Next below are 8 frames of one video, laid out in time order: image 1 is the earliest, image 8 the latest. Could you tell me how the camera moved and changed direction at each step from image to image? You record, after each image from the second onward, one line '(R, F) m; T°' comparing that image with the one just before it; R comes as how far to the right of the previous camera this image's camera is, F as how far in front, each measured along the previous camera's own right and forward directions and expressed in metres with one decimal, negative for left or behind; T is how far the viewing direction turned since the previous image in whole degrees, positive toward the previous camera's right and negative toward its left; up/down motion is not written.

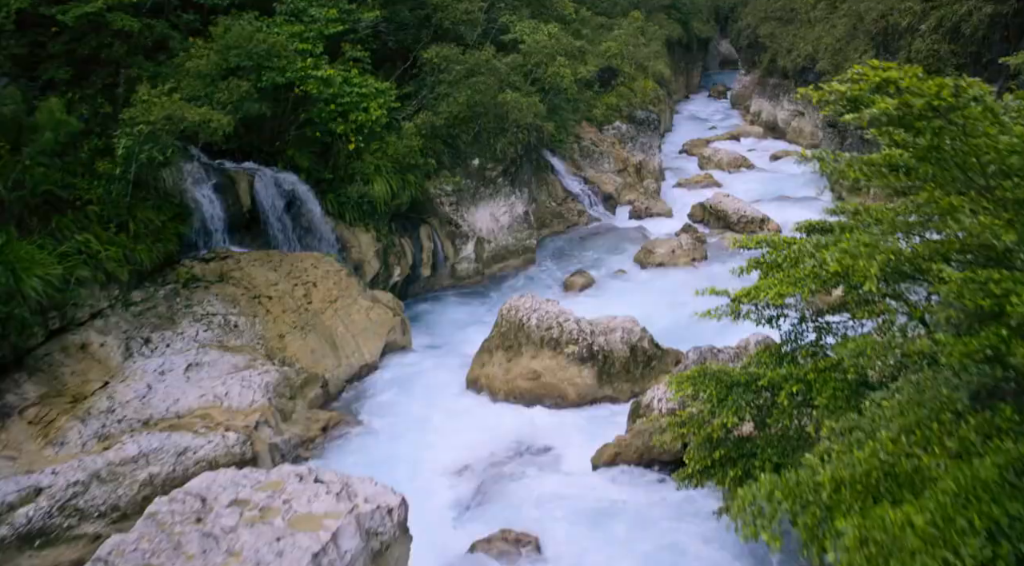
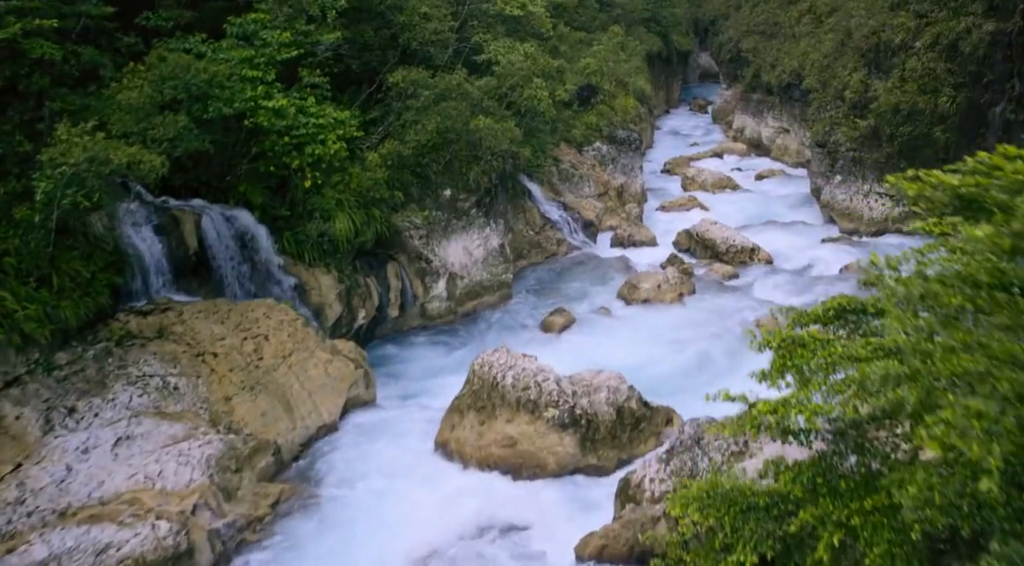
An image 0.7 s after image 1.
(+0.1, +1.2) m; +1°
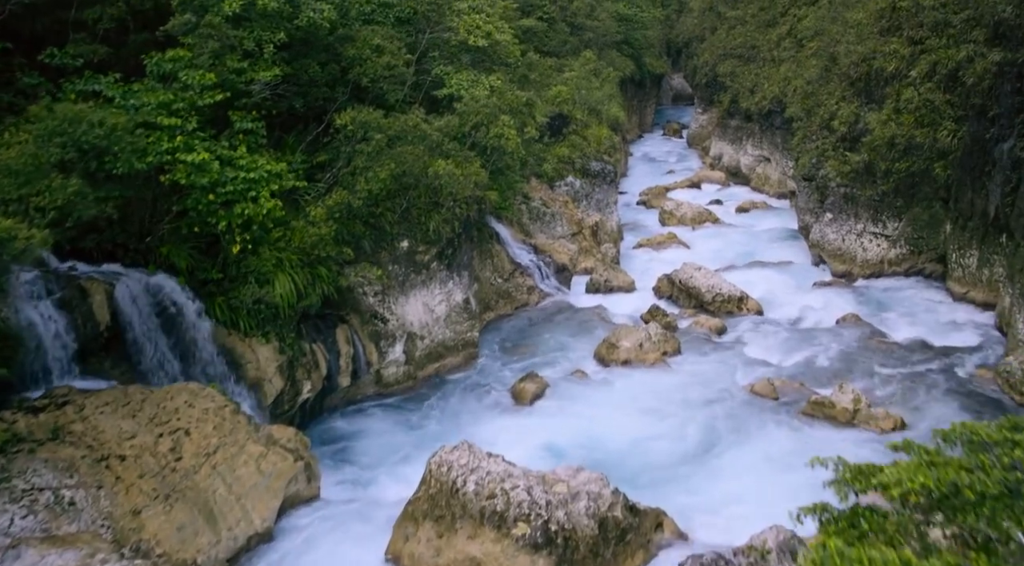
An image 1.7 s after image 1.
(+0.2, +1.7) m; +2°
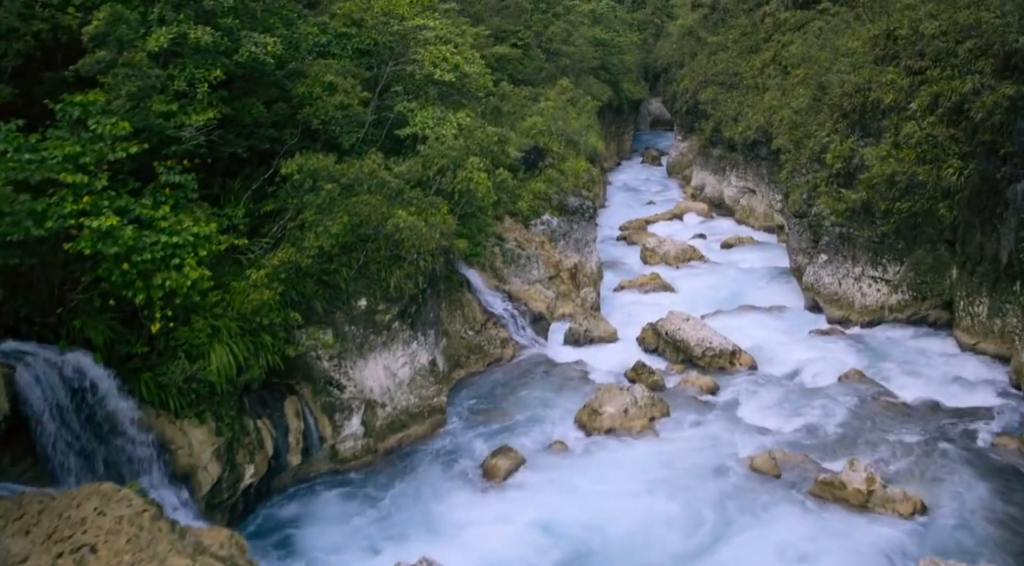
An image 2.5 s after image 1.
(+0.1, +1.5) m; +2°
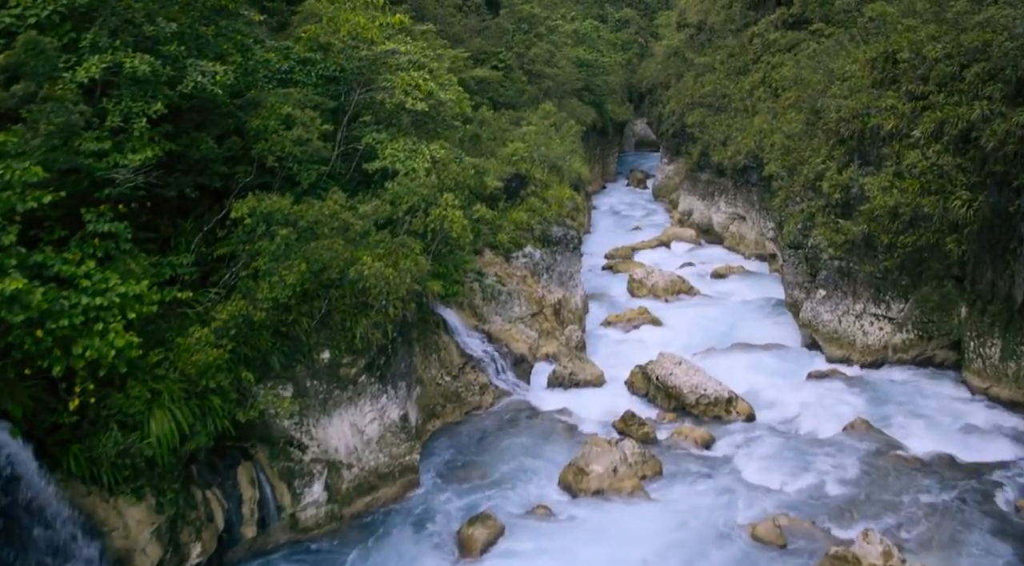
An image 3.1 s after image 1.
(+0.1, +1.1) m; +1°
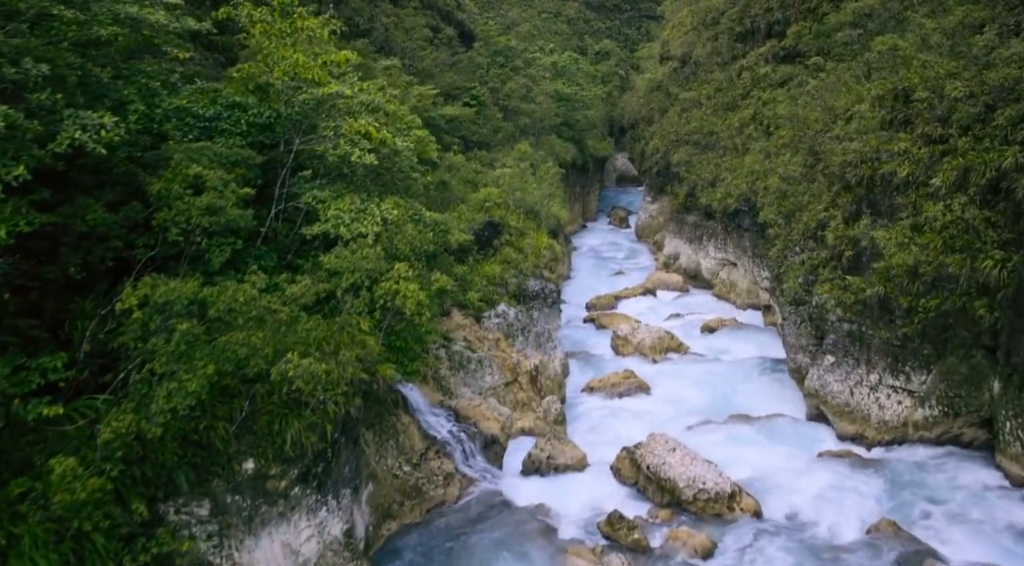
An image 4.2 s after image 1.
(+0.3, +2.0) m; +1°
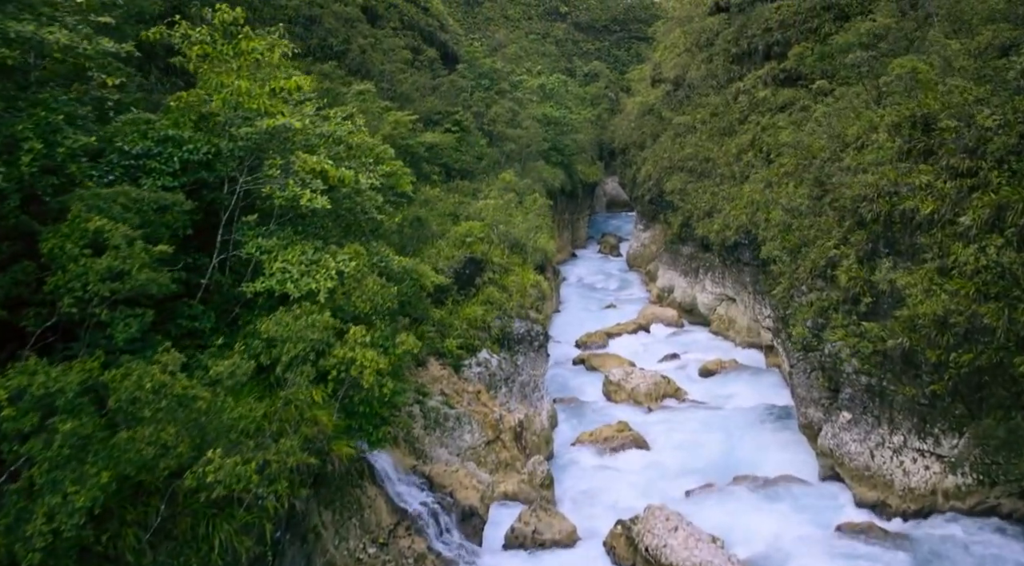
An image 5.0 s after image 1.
(+0.2, +1.6) m; +1°
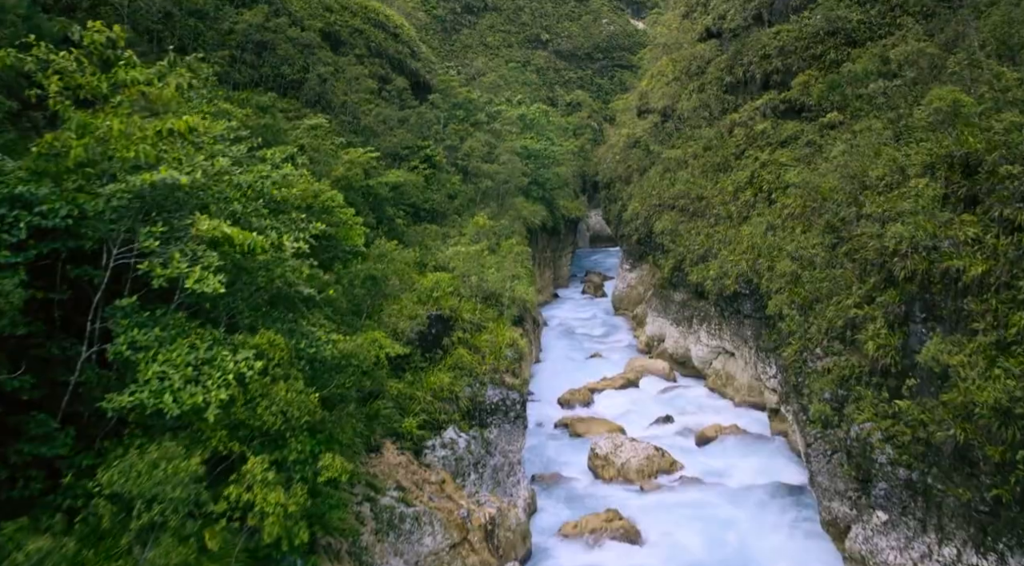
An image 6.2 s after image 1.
(+0.3, +2.3) m; +1°
